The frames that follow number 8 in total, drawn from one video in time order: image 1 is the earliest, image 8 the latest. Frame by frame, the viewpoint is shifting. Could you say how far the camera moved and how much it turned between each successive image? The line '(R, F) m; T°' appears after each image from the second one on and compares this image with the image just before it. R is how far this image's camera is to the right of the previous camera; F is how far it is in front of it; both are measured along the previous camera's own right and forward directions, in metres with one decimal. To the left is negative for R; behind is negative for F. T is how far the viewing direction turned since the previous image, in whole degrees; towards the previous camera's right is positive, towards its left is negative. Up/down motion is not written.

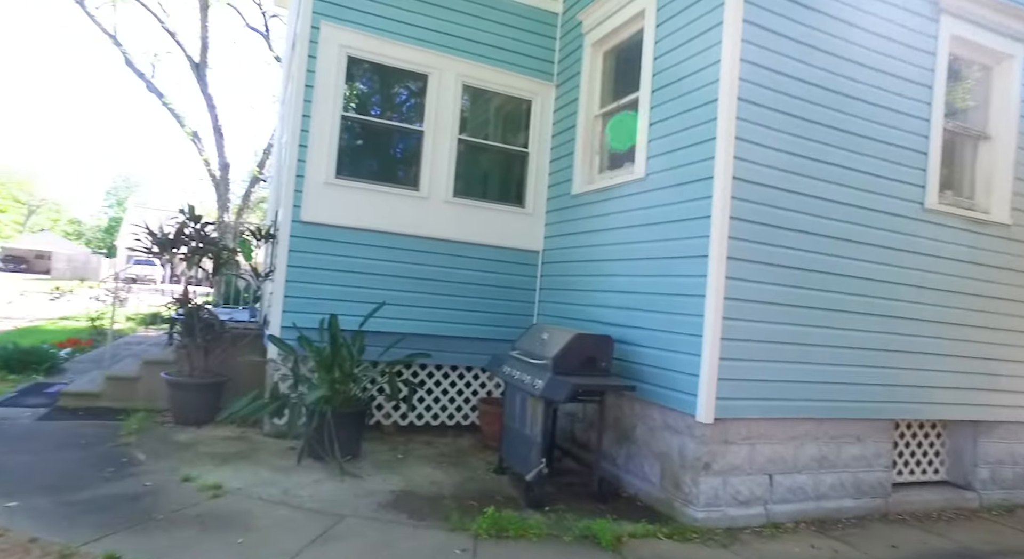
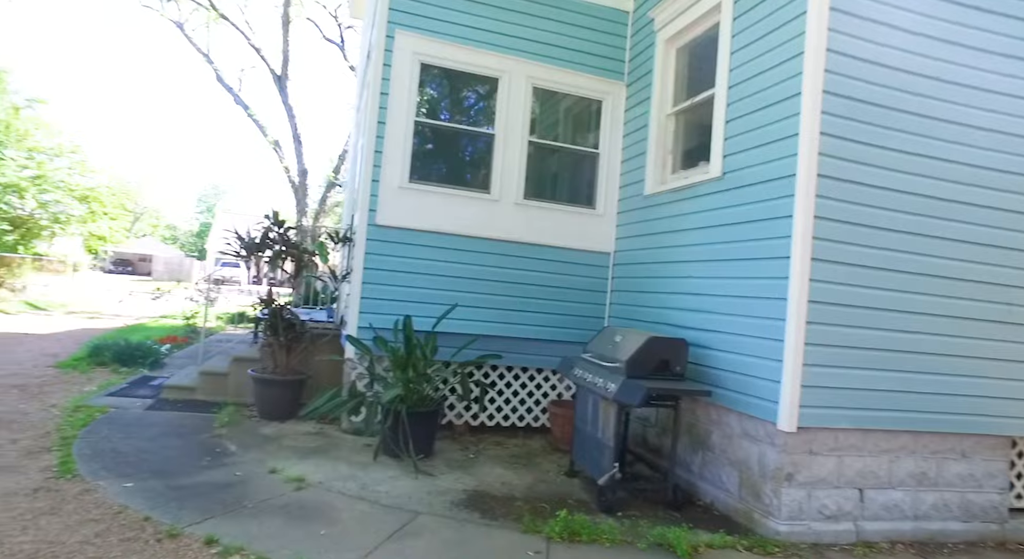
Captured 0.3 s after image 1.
(-0.2, 0.0) m; -6°
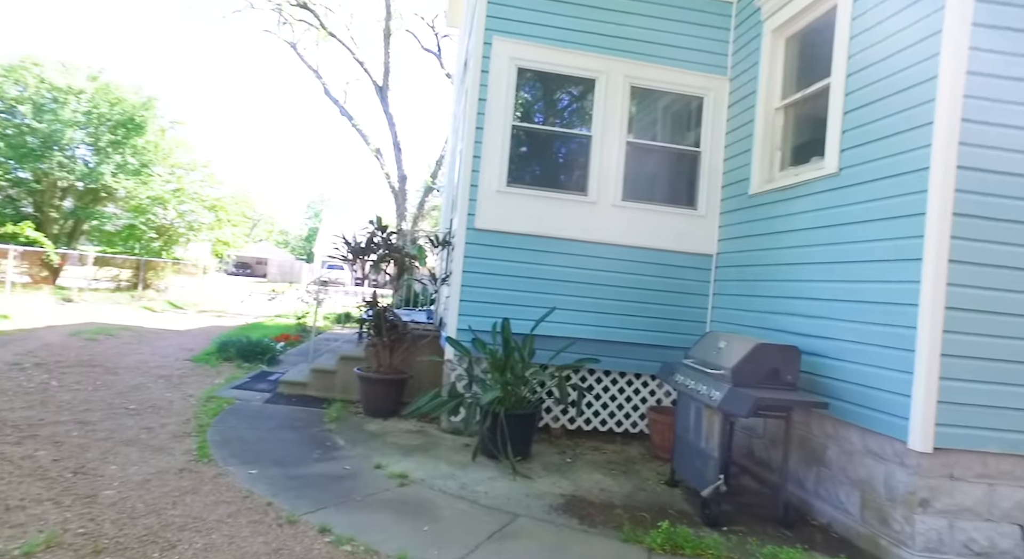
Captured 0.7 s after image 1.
(-0.2, 0.0) m; -8°
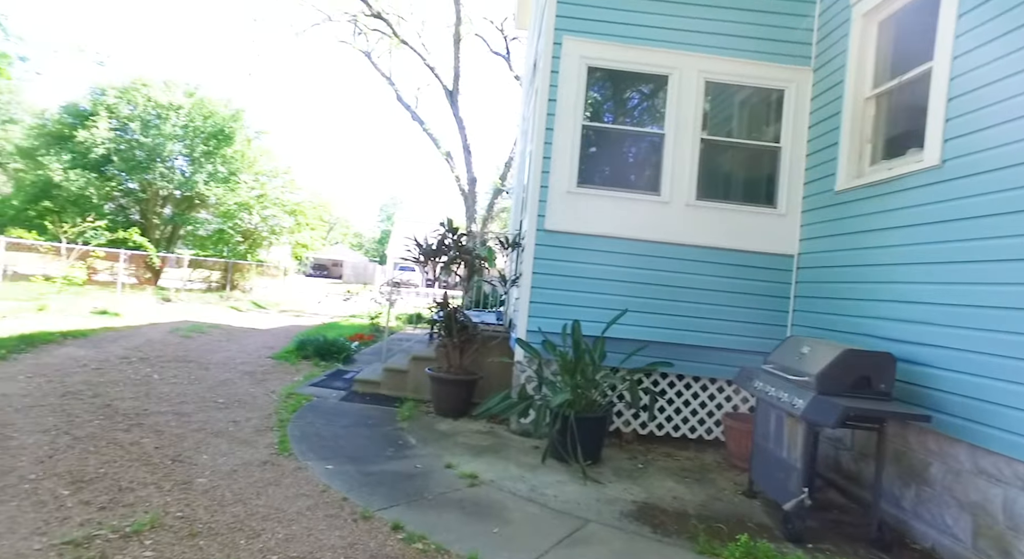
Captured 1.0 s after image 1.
(-0.1, 0.0) m; -7°
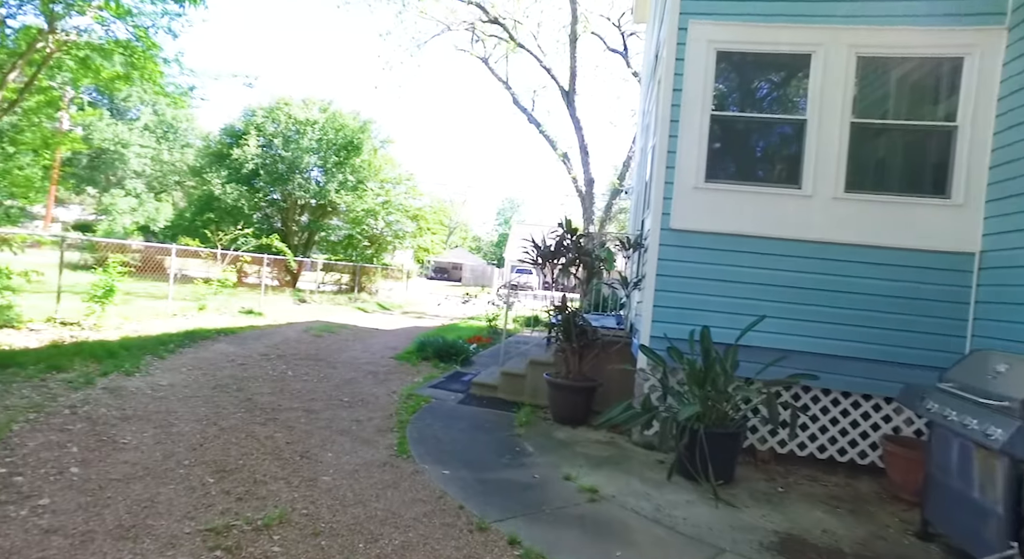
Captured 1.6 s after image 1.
(0.0, +0.2) m; -12°
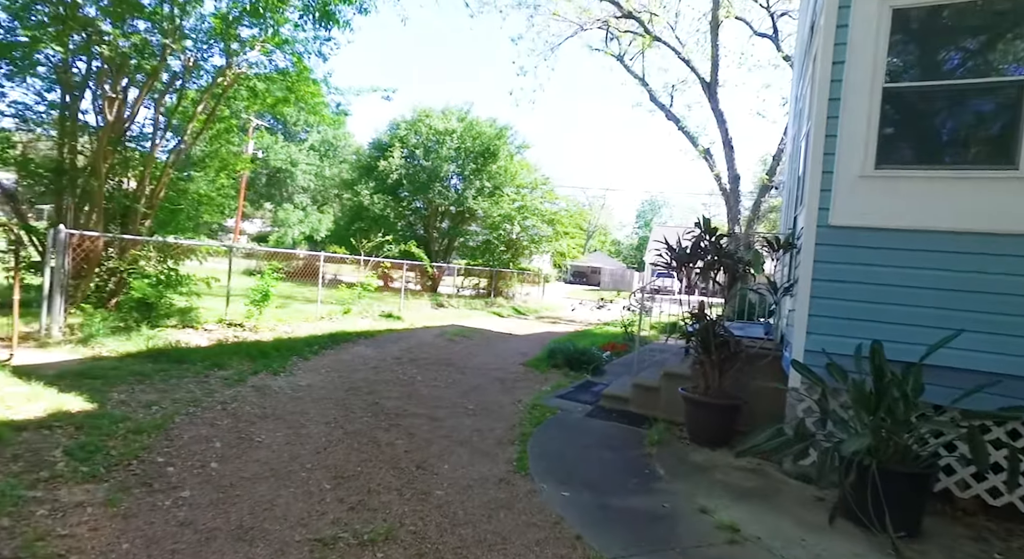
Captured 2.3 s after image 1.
(+0.1, +0.3) m; -14°
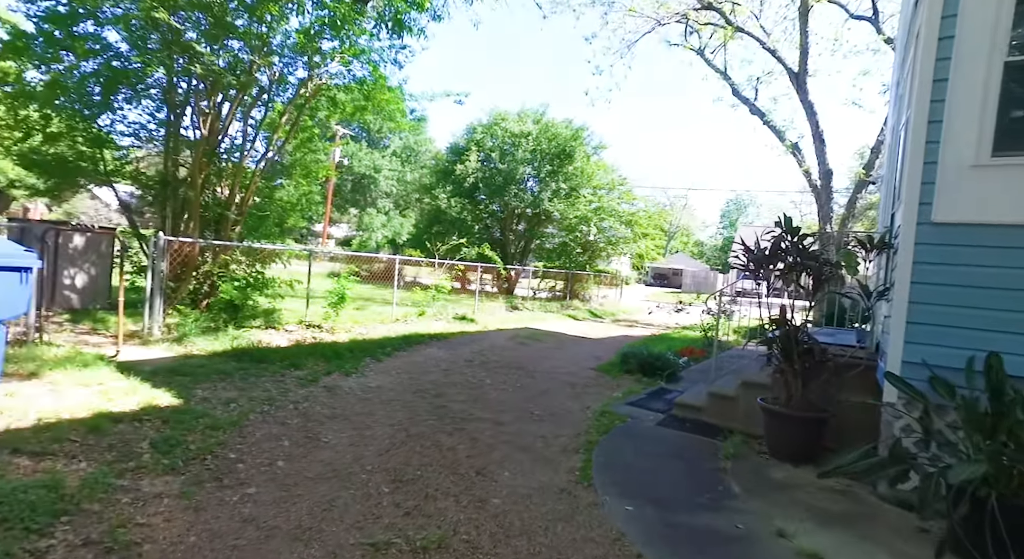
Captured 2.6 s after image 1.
(+0.1, +0.1) m; -8°
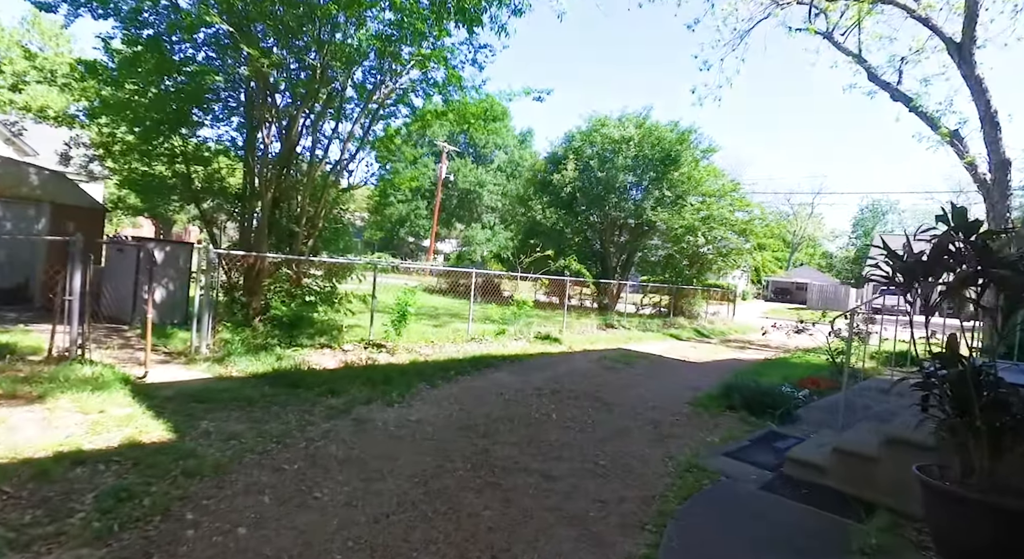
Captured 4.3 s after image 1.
(+0.4, +0.9) m; -11°
